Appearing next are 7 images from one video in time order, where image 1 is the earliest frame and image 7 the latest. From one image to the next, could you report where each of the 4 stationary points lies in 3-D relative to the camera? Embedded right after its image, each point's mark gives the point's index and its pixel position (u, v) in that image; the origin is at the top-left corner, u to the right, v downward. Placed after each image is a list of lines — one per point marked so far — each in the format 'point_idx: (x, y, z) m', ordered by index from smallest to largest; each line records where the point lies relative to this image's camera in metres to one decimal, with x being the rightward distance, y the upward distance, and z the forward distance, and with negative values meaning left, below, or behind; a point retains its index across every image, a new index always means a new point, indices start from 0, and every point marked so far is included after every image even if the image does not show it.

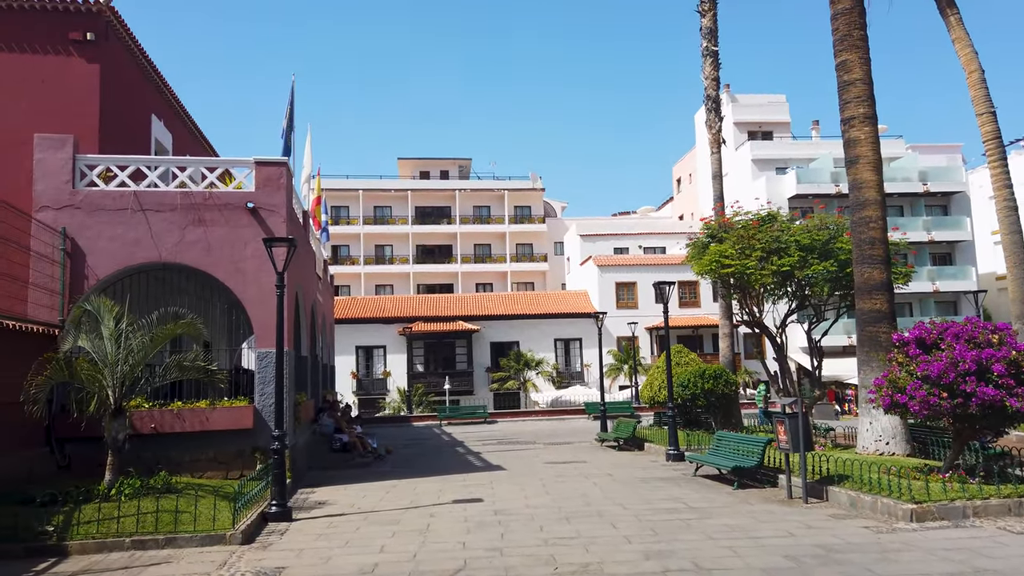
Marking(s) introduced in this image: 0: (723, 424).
0: (+5.3, -3.4, +18.8) m
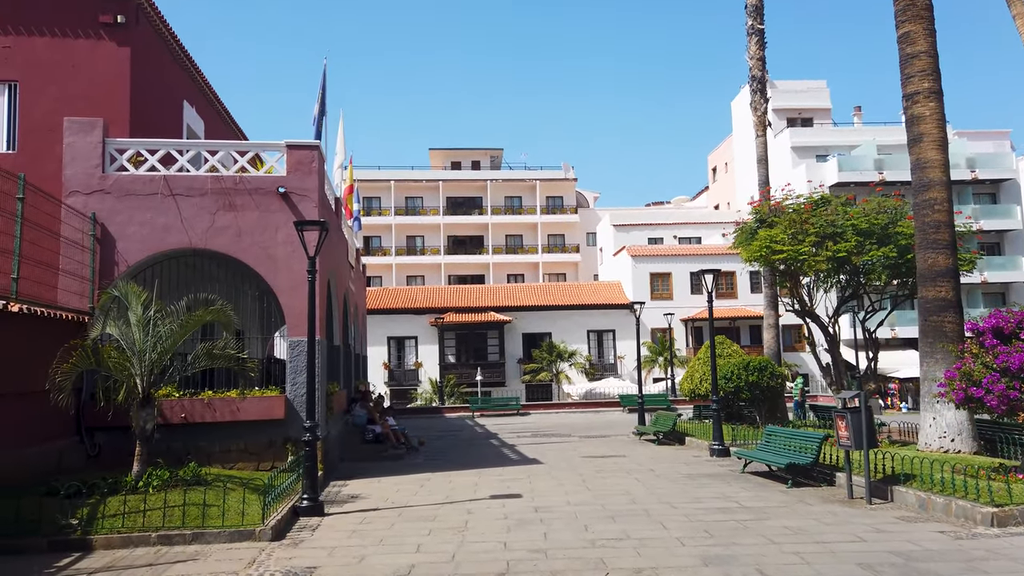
0: (+6.2, -3.1, +18.0) m
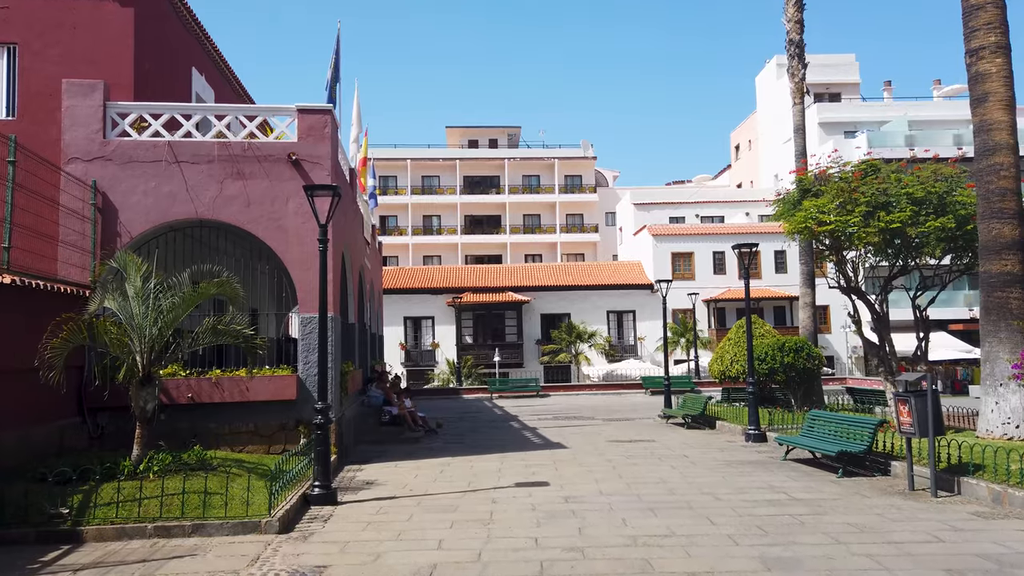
0: (+6.7, -2.6, +17.2) m
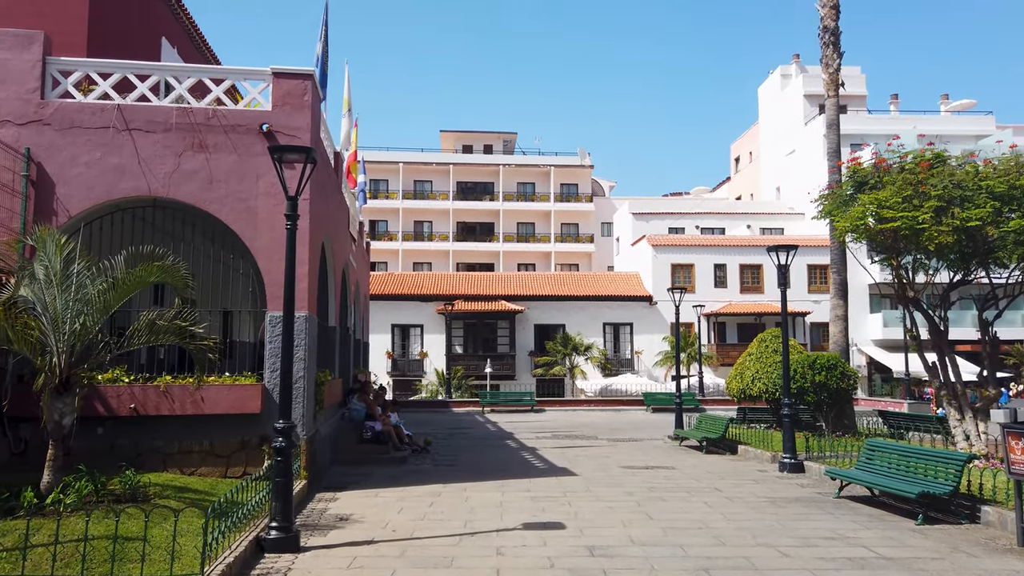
0: (+6.7, -2.8, +15.4) m
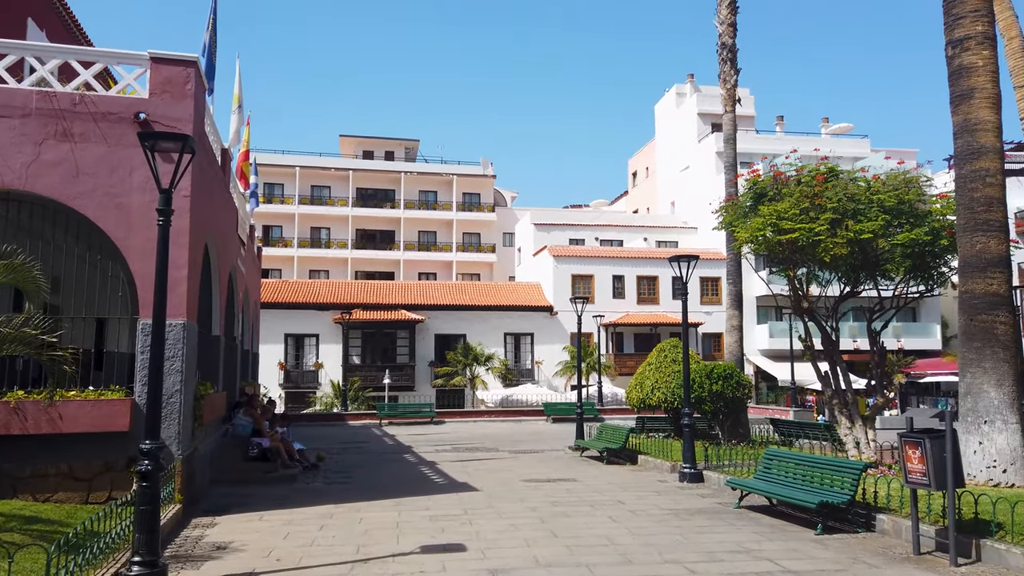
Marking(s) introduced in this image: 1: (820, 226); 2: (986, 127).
0: (+4.6, -3.1, +15.7) m
1: (+4.8, +1.0, +11.9) m
2: (+5.9, +2.0, +9.4) m
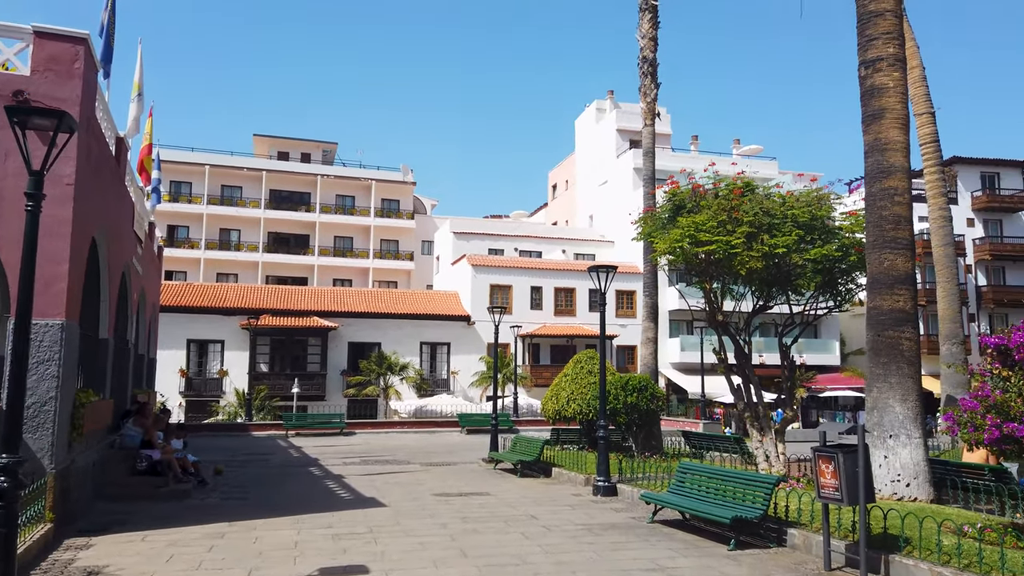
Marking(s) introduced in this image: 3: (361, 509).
0: (+2.8, -3.3, +15.7) m
1: (+3.5, +0.7, +12.0) m
2: (+4.9, +1.8, +9.7) m
3: (-2.1, -3.1, +10.4) m
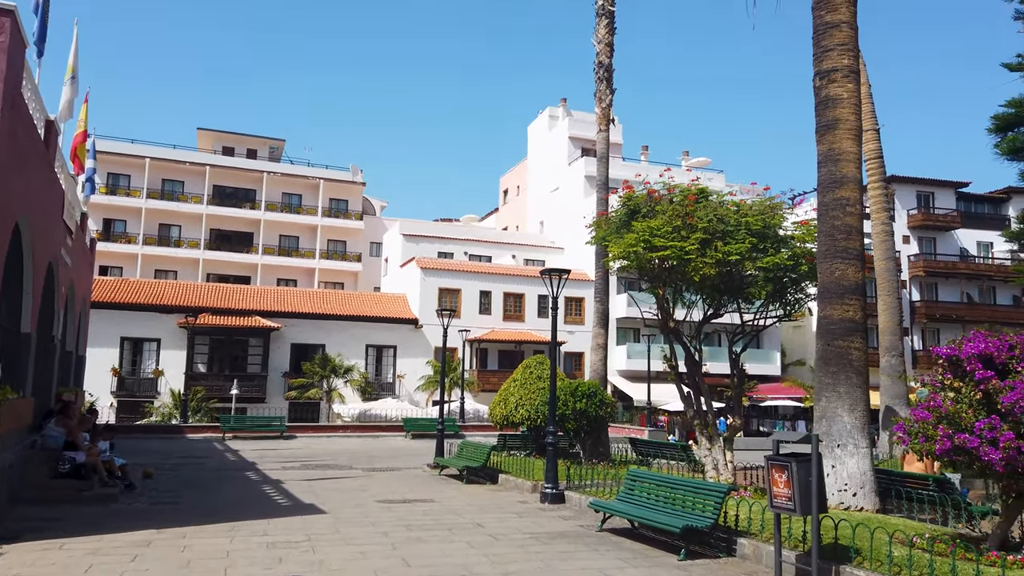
0: (+1.6, -3.4, +15.6) m
1: (+2.7, +0.6, +11.9) m
2: (+4.3, +1.7, +9.7) m
3: (-2.8, -3.1, +10.0) m
